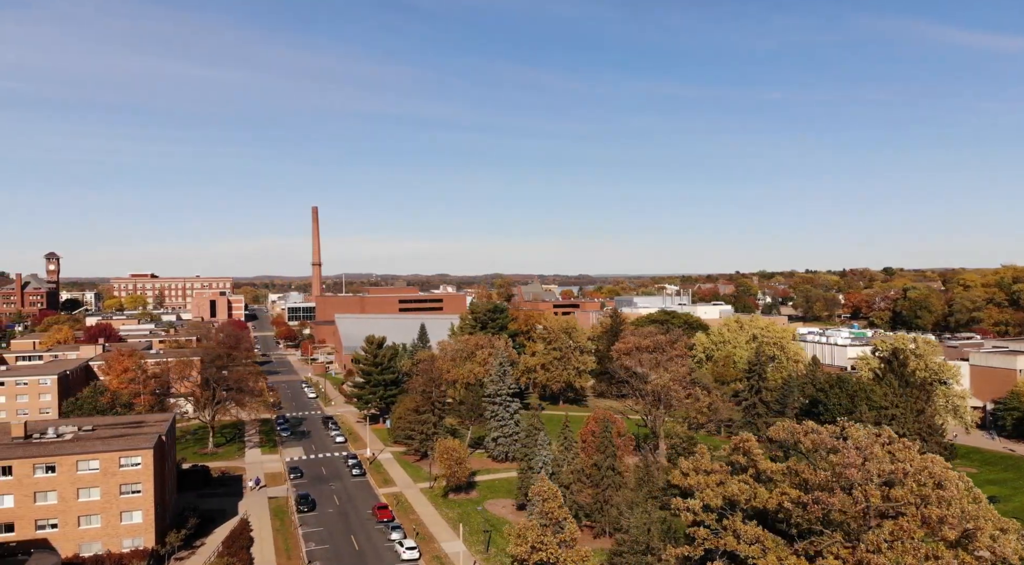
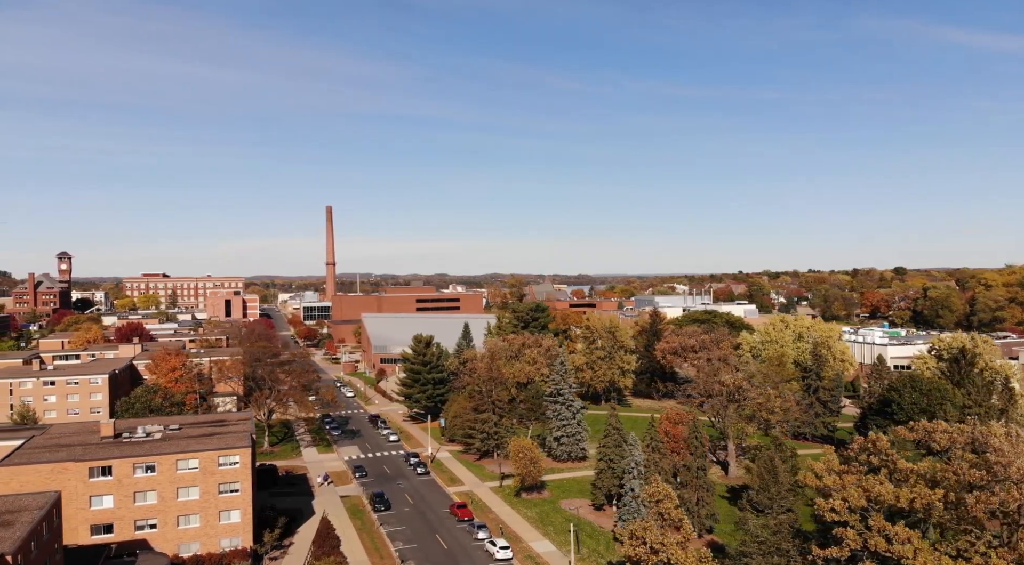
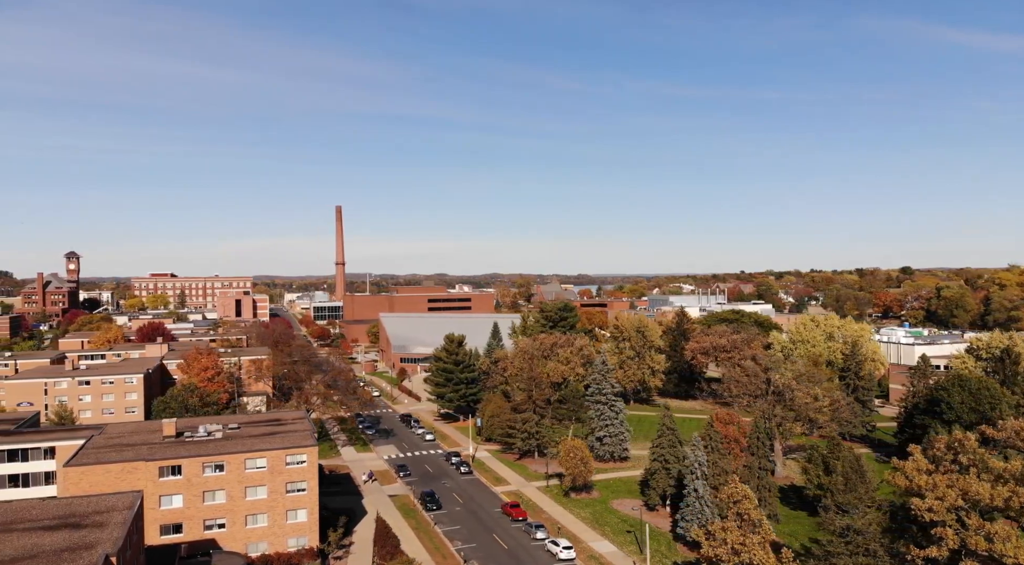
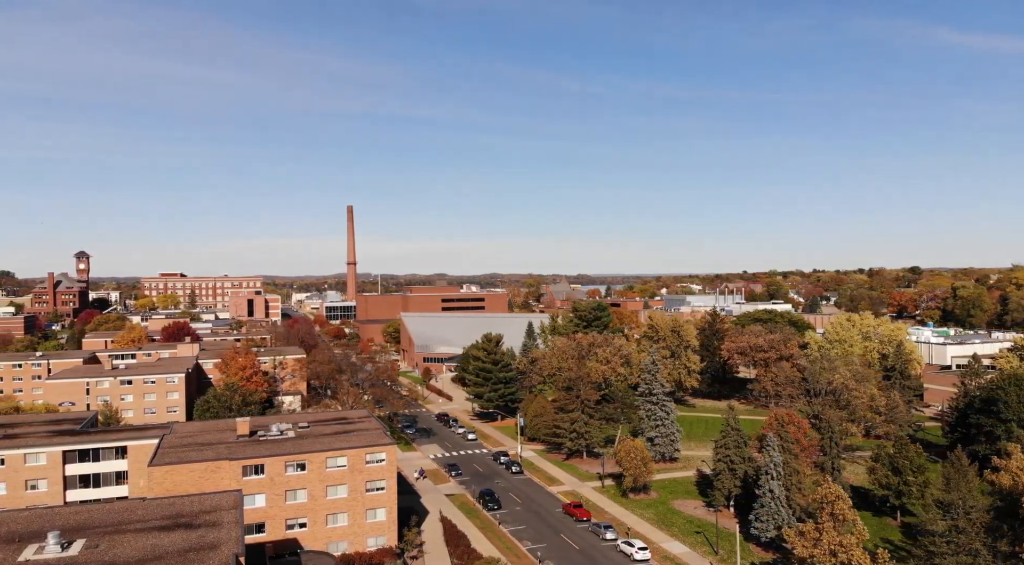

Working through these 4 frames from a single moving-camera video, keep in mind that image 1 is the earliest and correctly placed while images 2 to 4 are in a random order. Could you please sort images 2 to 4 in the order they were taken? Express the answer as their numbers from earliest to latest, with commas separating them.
2, 3, 4
